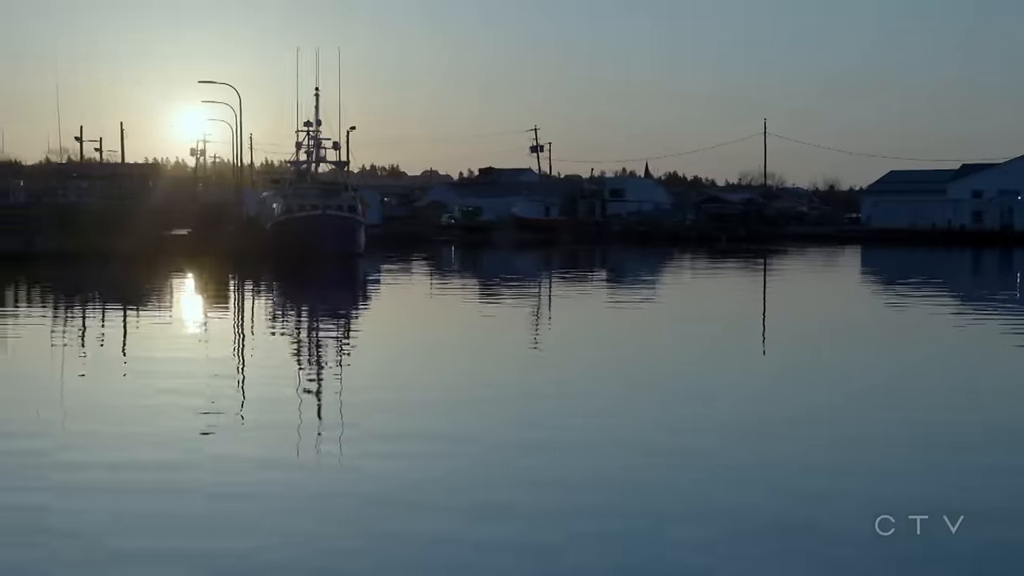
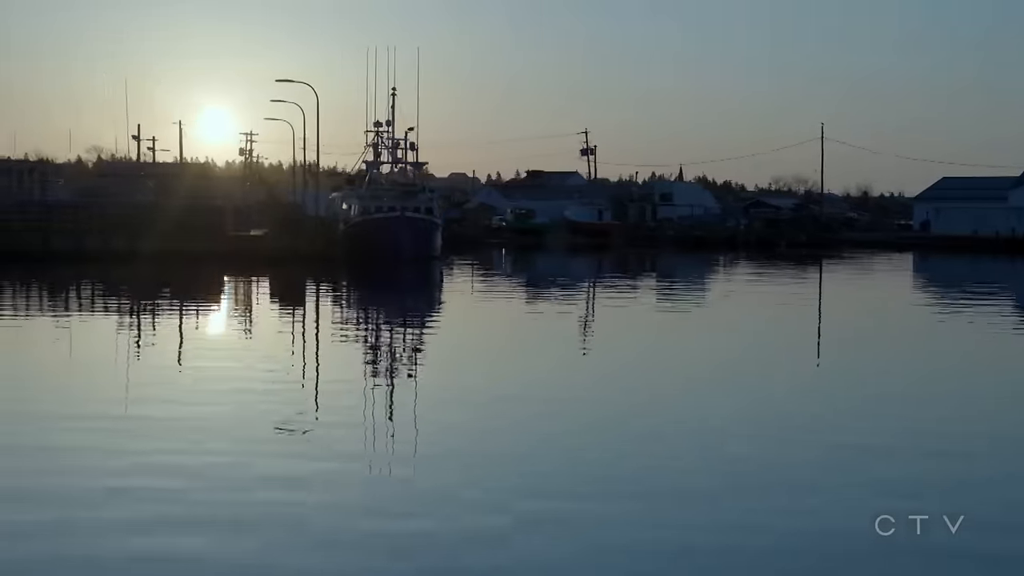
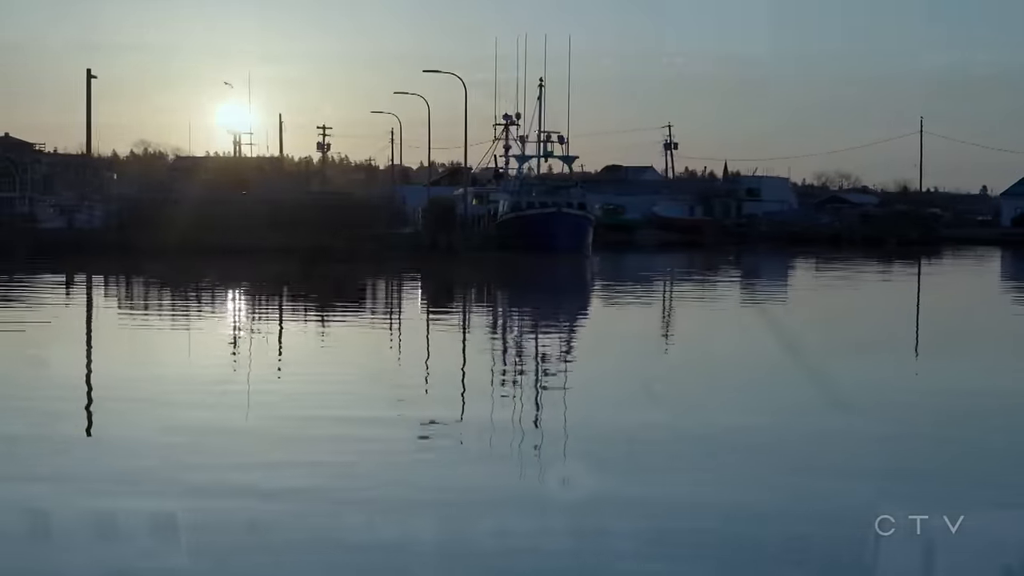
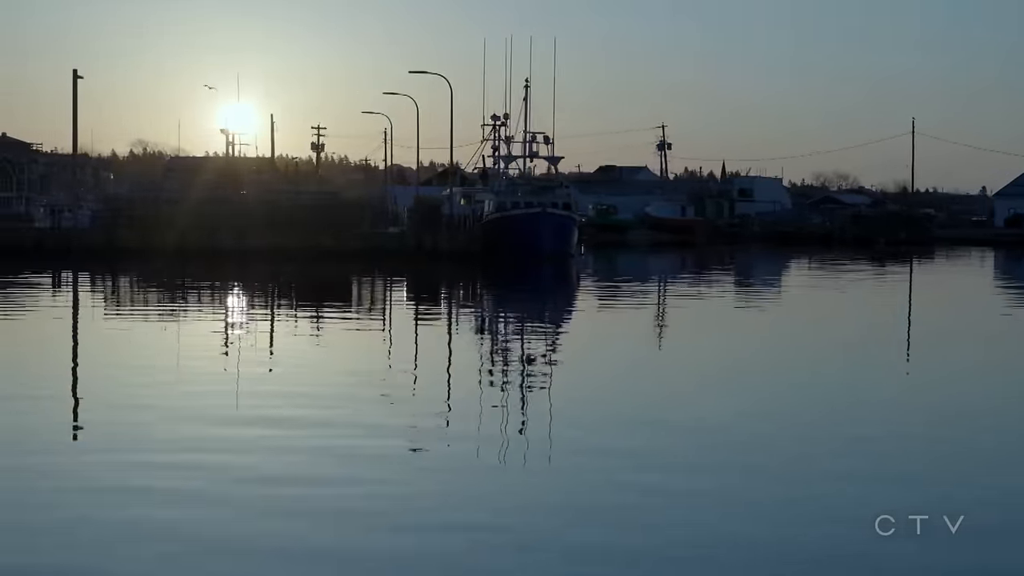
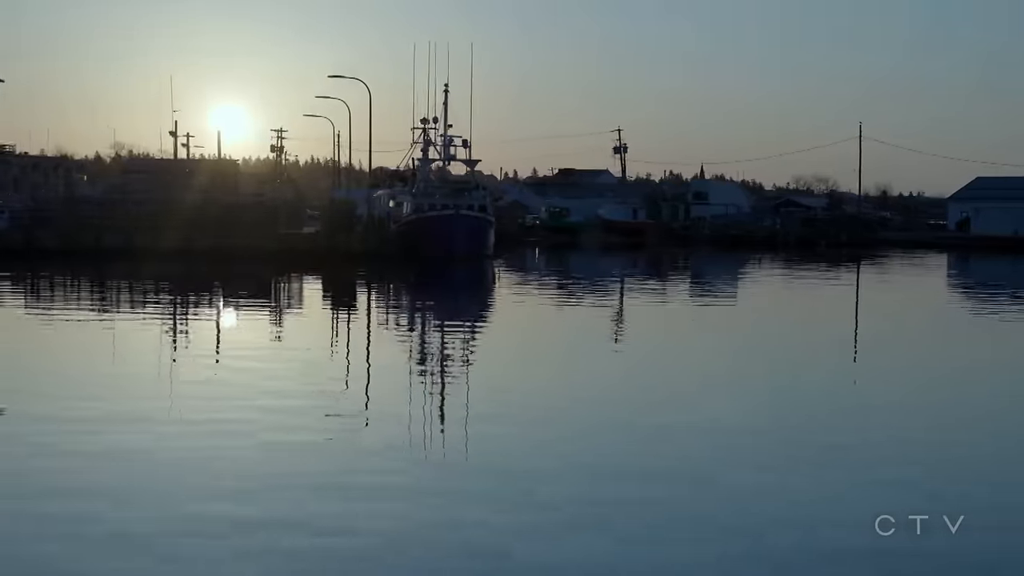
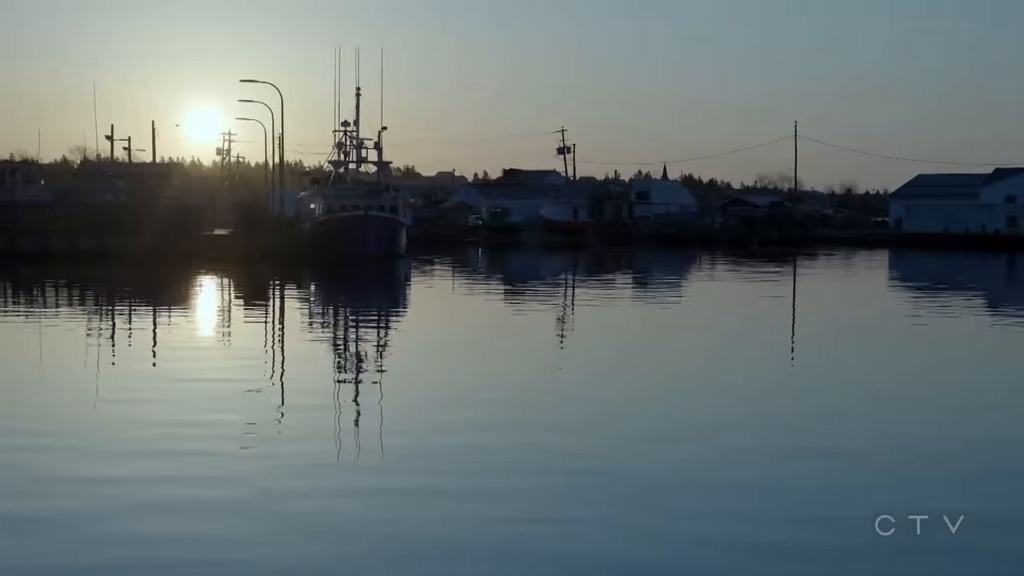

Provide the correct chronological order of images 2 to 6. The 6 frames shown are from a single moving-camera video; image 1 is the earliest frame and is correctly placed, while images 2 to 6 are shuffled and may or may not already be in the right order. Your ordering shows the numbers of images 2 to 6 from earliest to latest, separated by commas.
6, 2, 5, 4, 3
